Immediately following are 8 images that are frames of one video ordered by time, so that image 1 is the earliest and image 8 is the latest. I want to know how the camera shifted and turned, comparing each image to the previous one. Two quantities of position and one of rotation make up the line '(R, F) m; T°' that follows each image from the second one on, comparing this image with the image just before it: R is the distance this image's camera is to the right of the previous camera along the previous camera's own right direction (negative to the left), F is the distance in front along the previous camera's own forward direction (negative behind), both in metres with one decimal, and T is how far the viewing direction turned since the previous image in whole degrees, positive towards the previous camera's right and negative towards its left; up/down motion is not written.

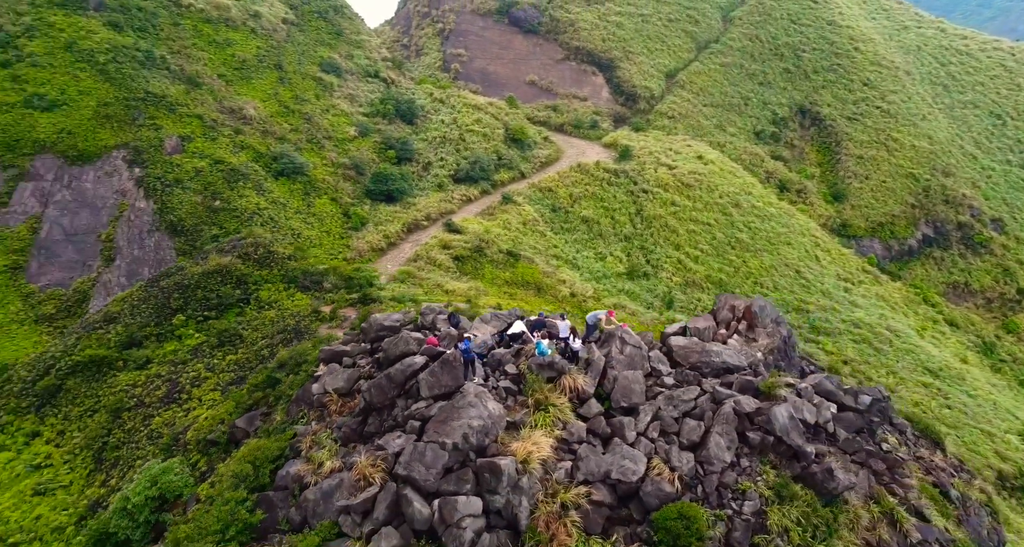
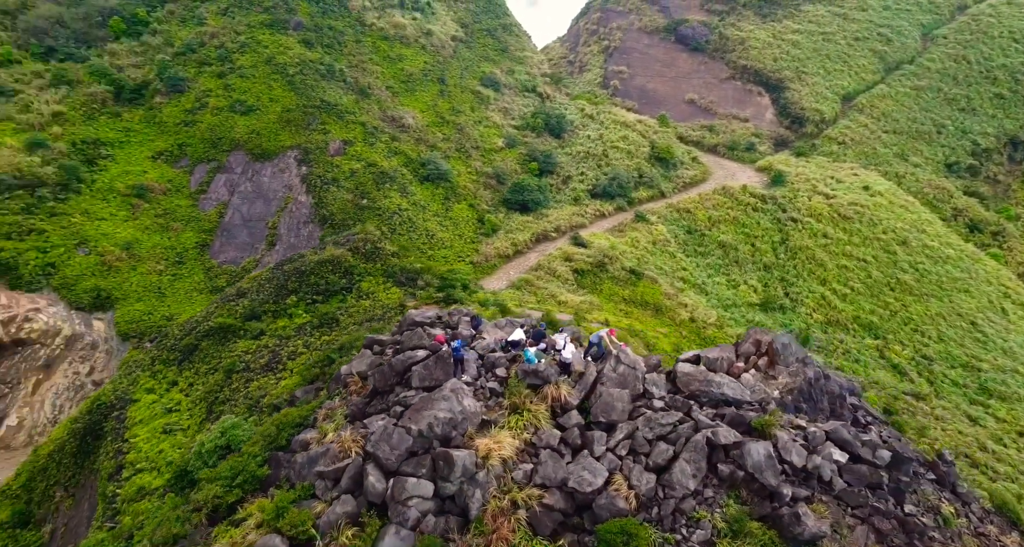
(+0.8, 0.0) m; -13°
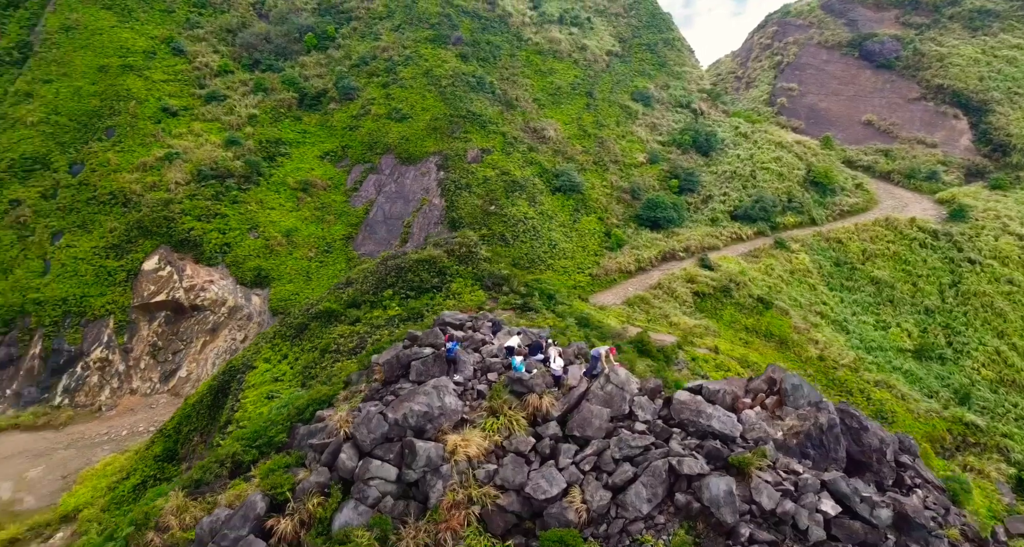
(+0.8, 0.0) m; -13°
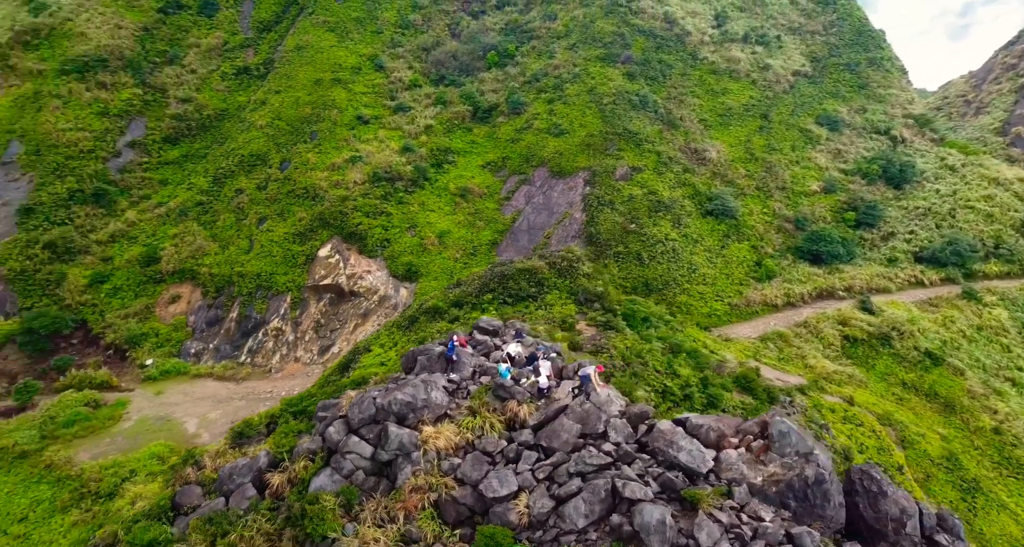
(+1.0, 0.0) m; -14°
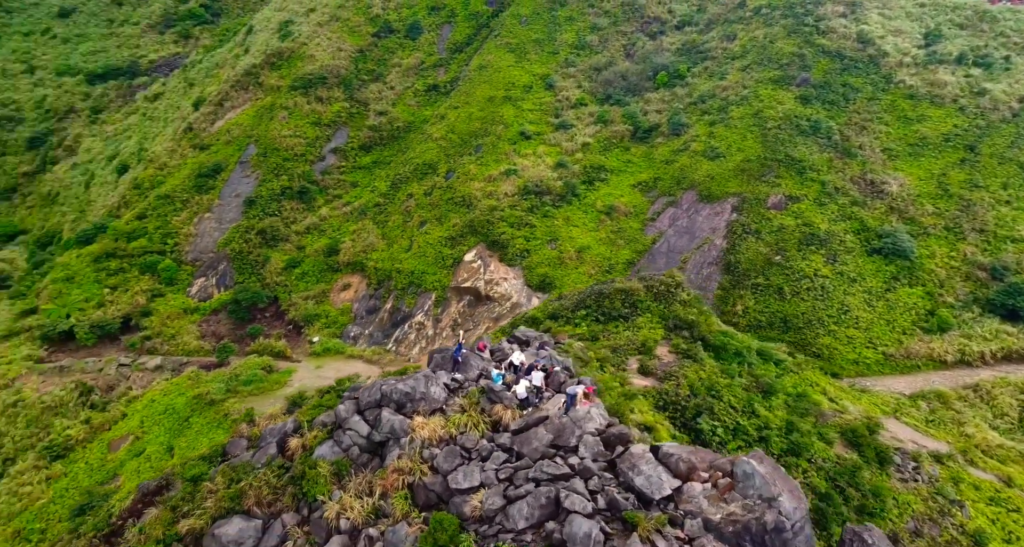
(+0.9, -0.1) m; -14°
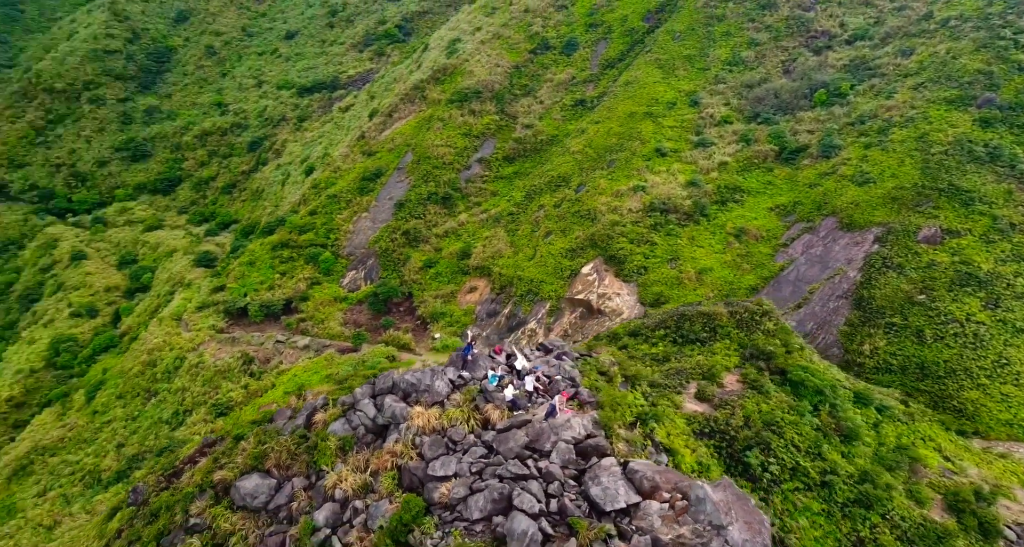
(+0.8, -0.1) m; -11°
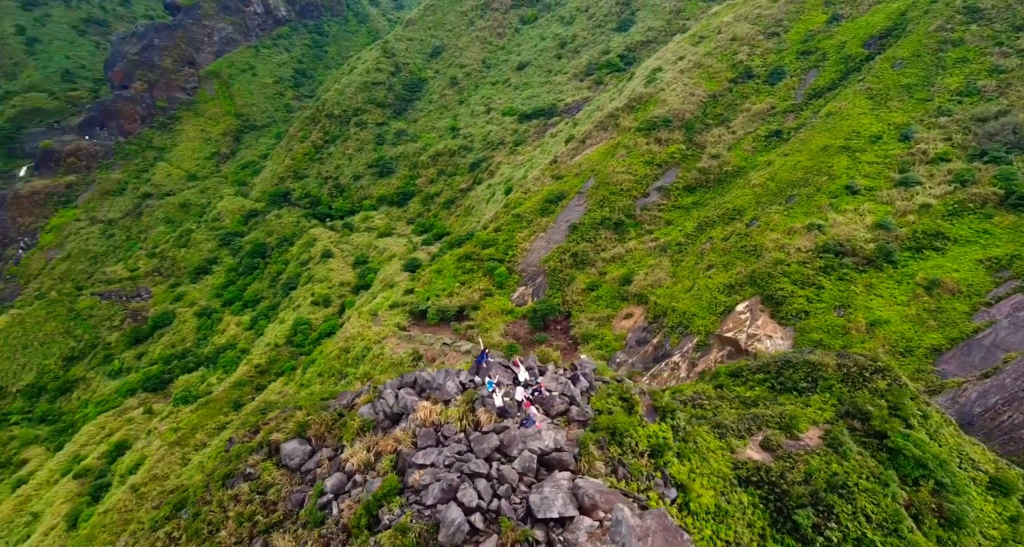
(+1.0, -0.2) m; -14°
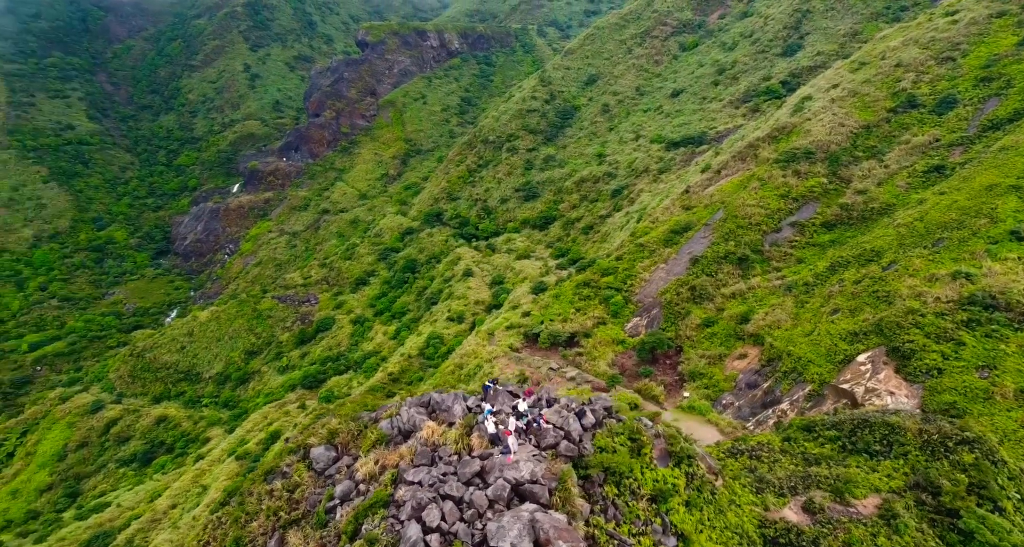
(+0.7, -0.2) m; -9°
